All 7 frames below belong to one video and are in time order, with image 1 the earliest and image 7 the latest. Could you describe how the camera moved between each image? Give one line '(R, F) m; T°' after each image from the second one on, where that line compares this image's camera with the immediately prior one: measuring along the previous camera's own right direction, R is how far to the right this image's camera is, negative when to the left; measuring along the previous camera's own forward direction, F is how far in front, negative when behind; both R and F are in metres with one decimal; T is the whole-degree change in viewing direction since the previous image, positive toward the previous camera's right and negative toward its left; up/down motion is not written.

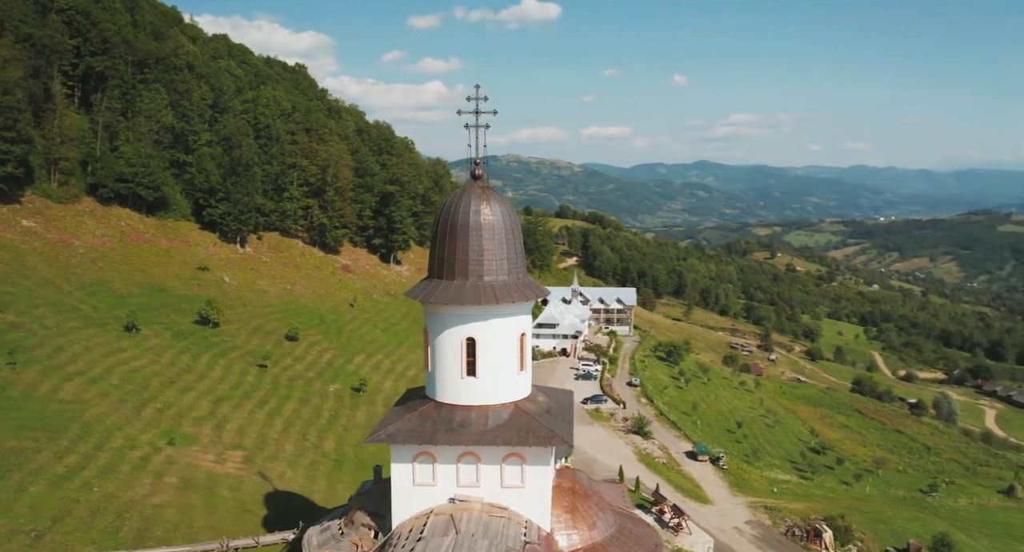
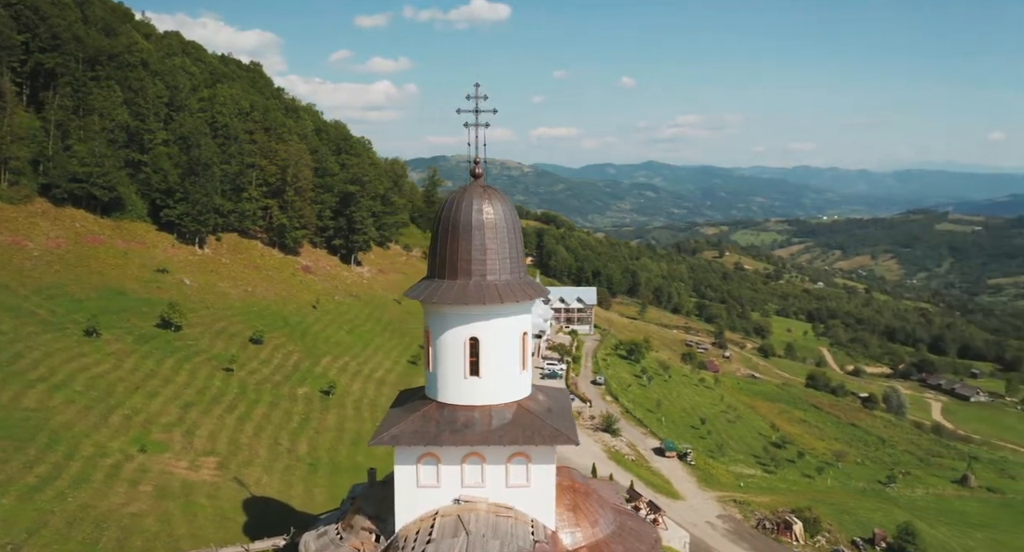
(-1.0, +0.1) m; +3°
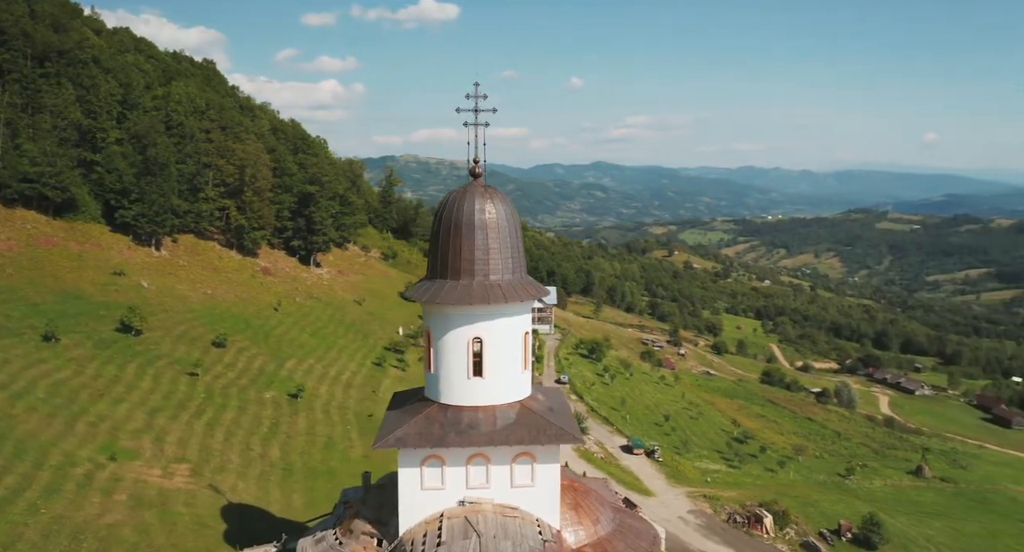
(-1.0, +0.1) m; +3°
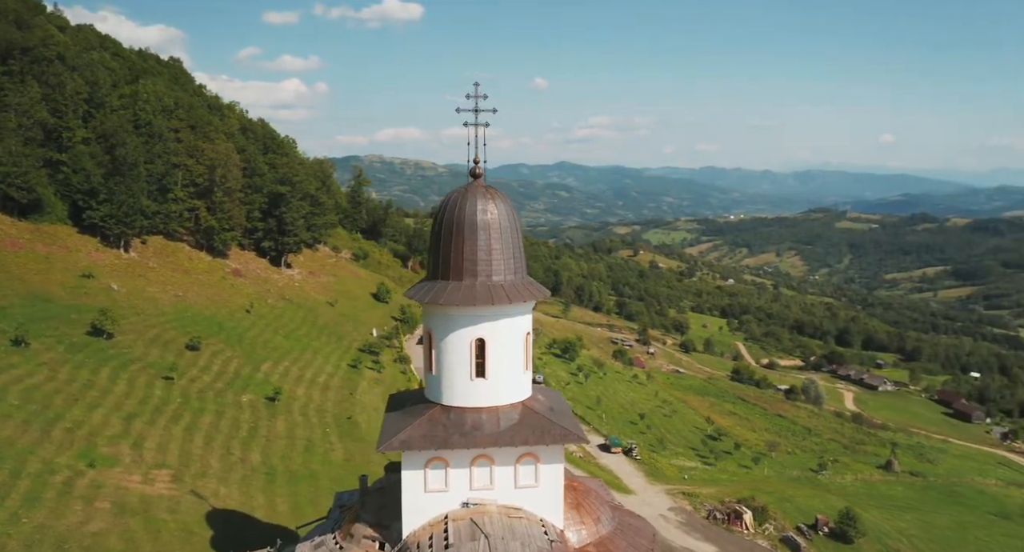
(-0.7, 0.0) m; +2°
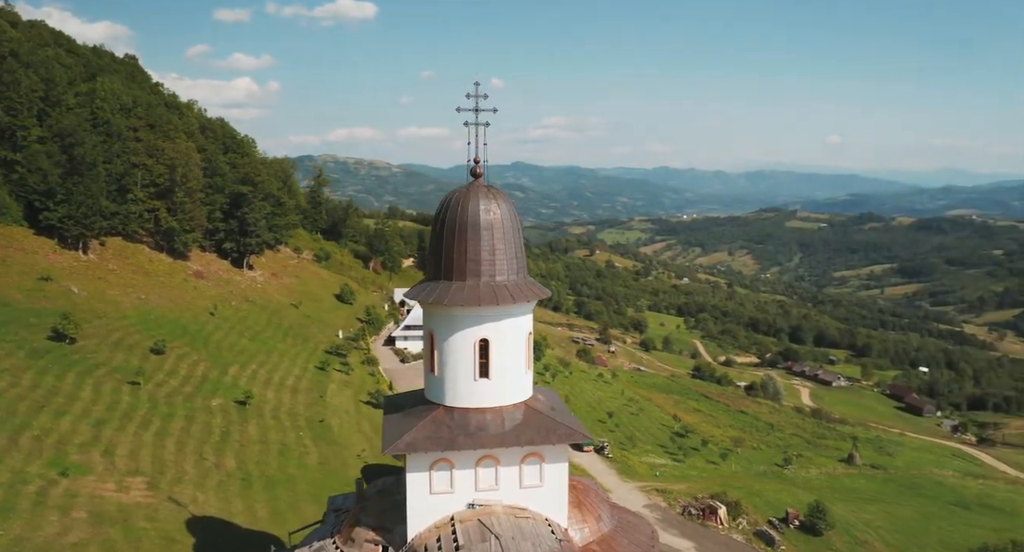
(-0.9, +0.1) m; +3°
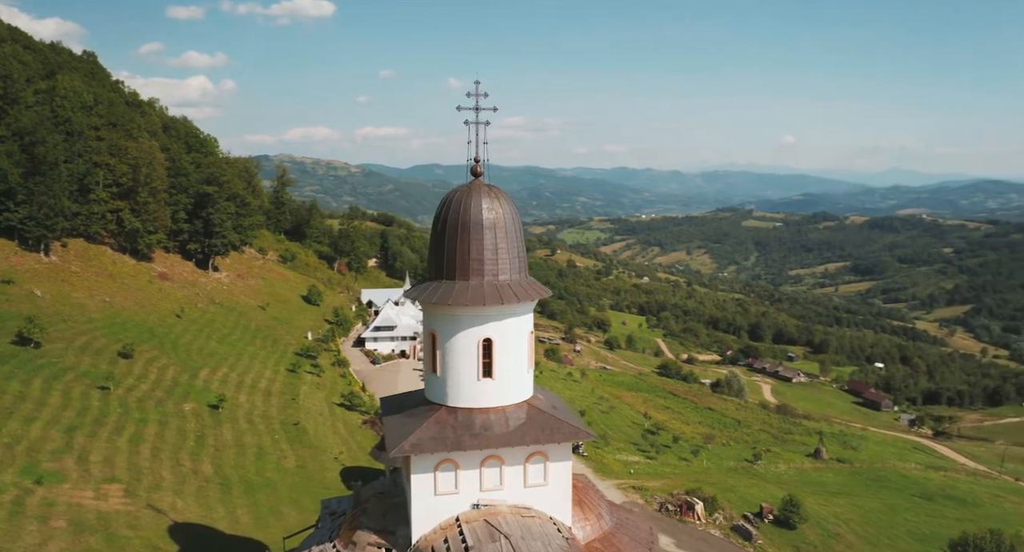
(-0.8, 0.0) m; +3°
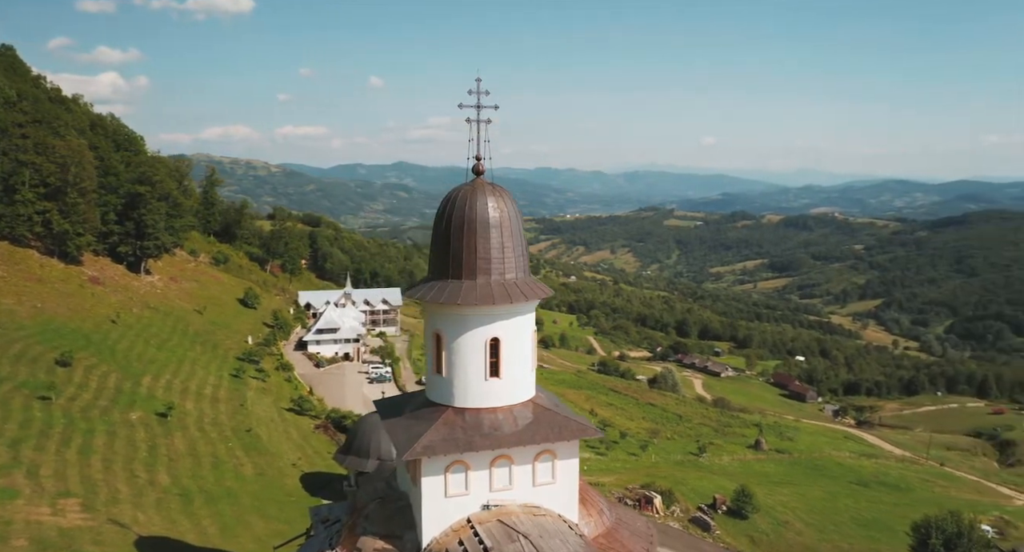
(-1.5, +0.1) m; +5°
